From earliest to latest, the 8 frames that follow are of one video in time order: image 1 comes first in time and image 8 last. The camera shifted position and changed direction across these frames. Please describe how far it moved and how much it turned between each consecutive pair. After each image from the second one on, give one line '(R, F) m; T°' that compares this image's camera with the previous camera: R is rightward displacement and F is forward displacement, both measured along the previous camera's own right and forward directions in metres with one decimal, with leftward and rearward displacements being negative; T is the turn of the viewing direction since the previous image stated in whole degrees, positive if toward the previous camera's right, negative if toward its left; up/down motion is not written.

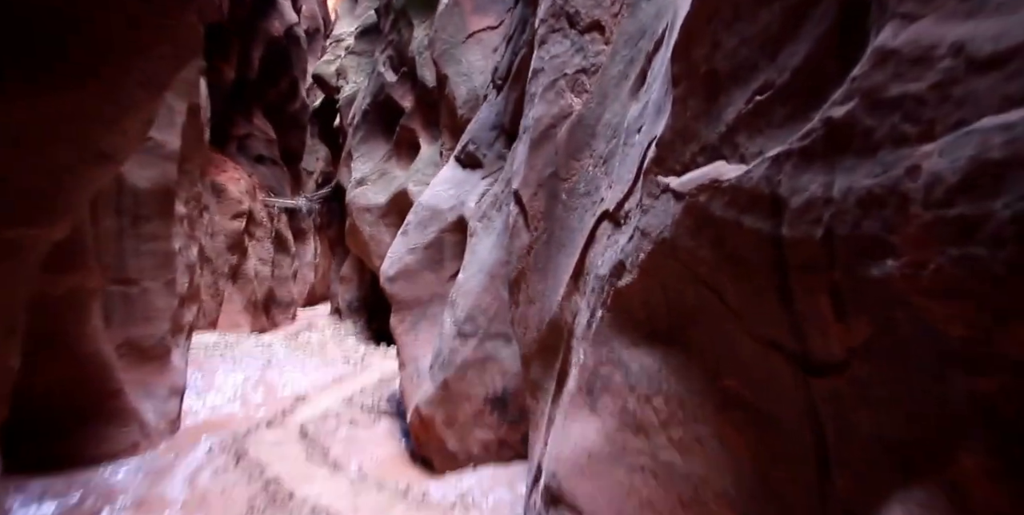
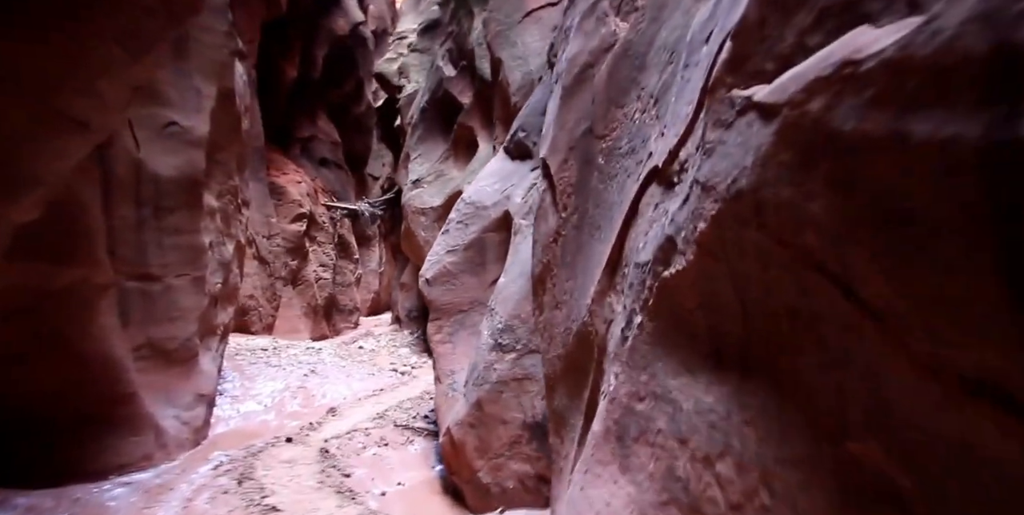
(+0.1, +0.4) m; -9°
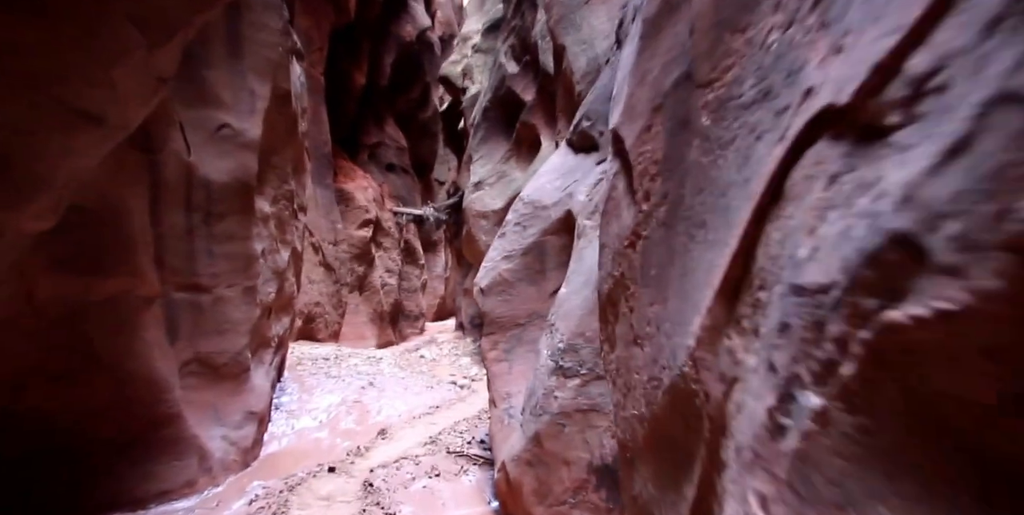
(0.0, +0.3) m; -8°
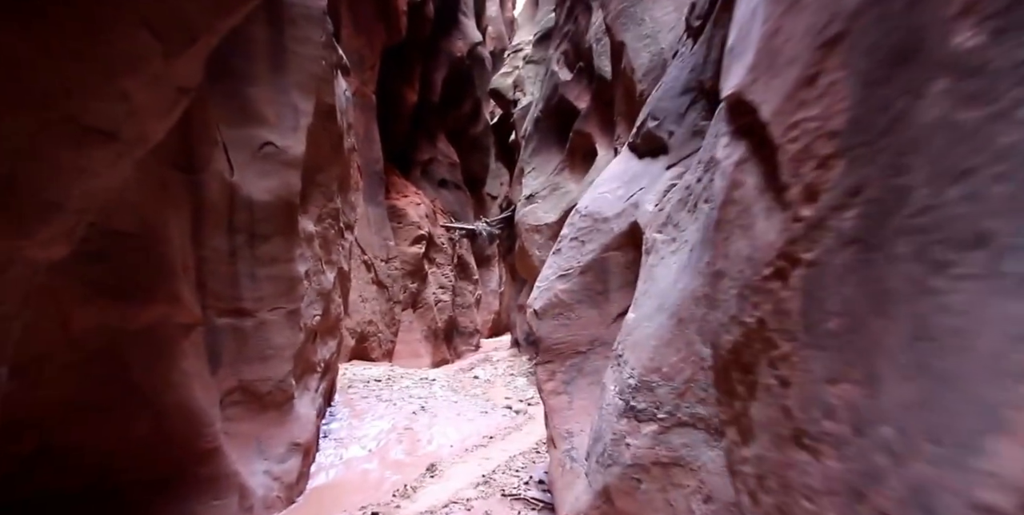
(0.0, +0.3) m; -7°
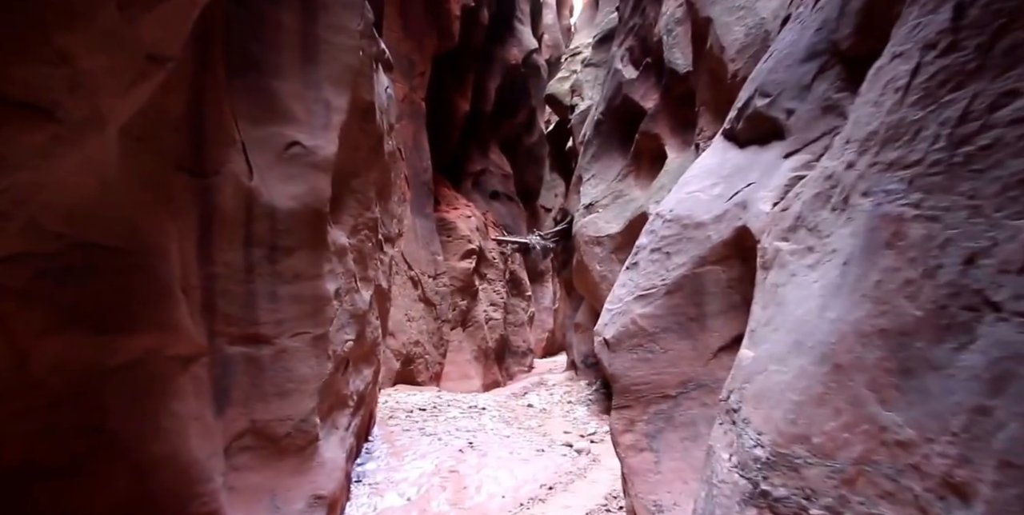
(-0.1, +0.5) m; -6°
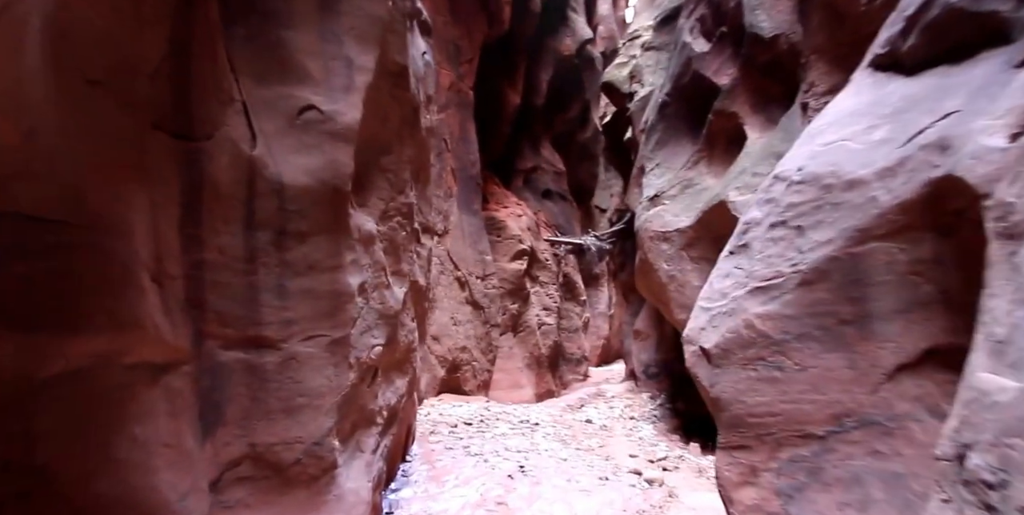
(-0.1, +0.6) m; -6°
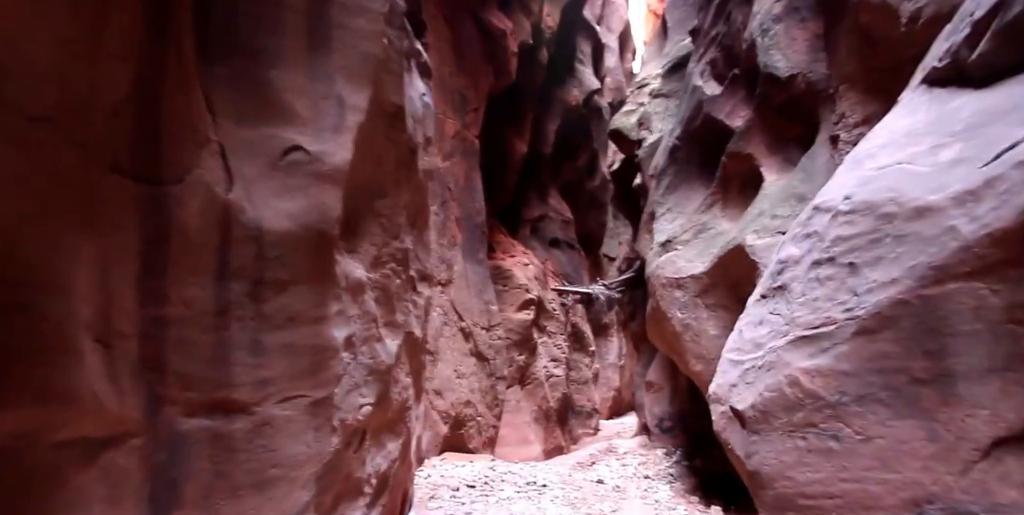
(0.0, +0.2) m; -1°
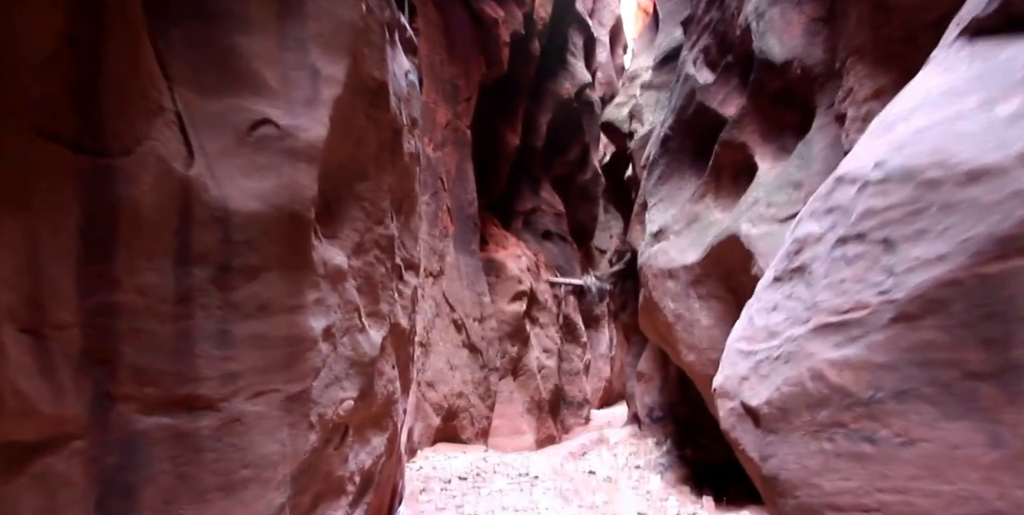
(0.0, +0.2) m; +1°
